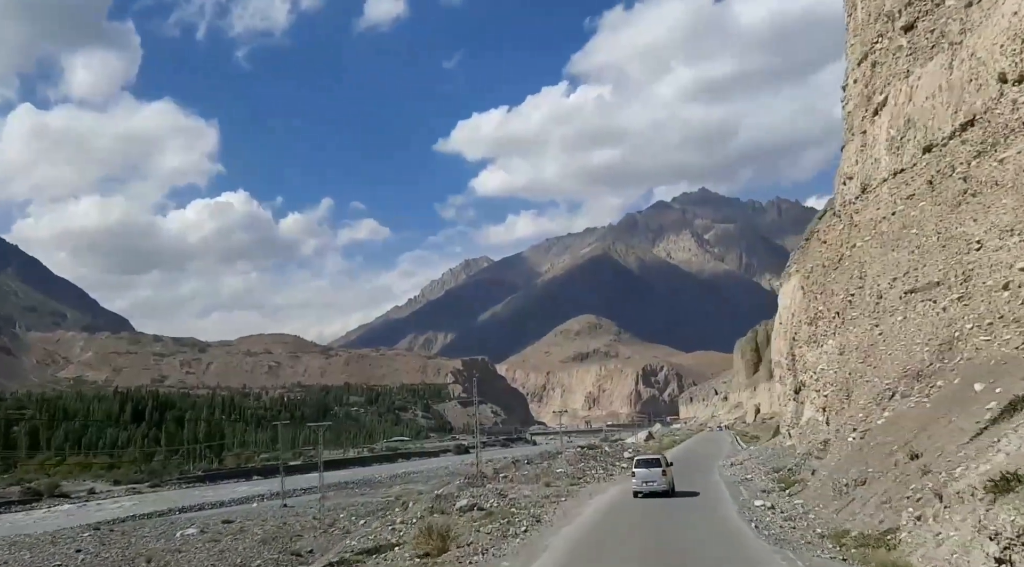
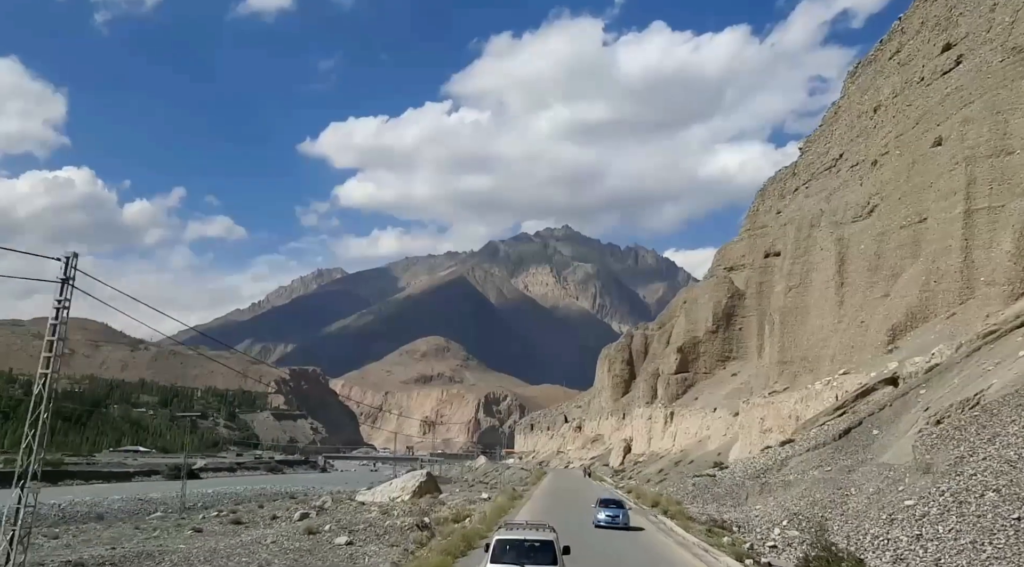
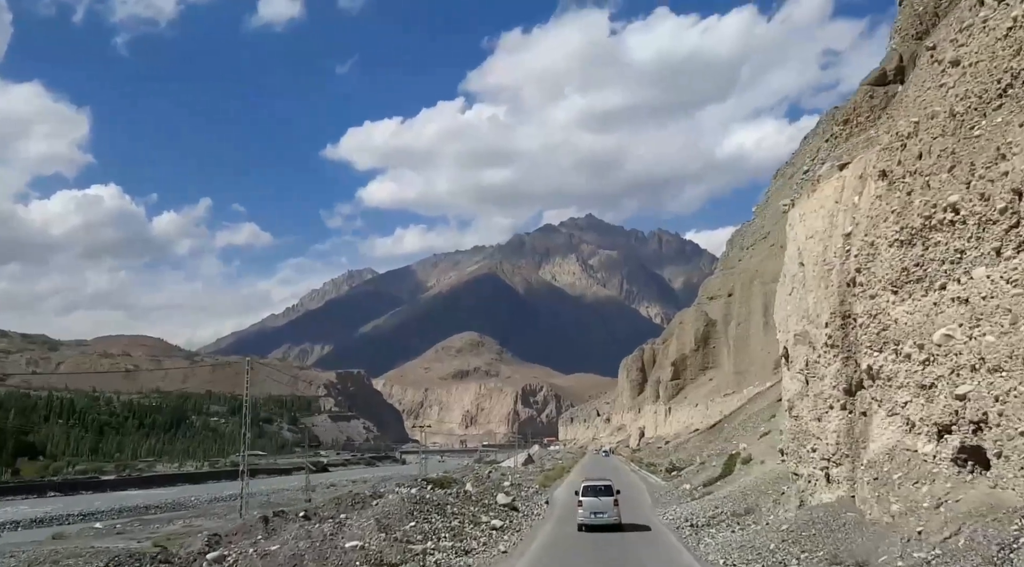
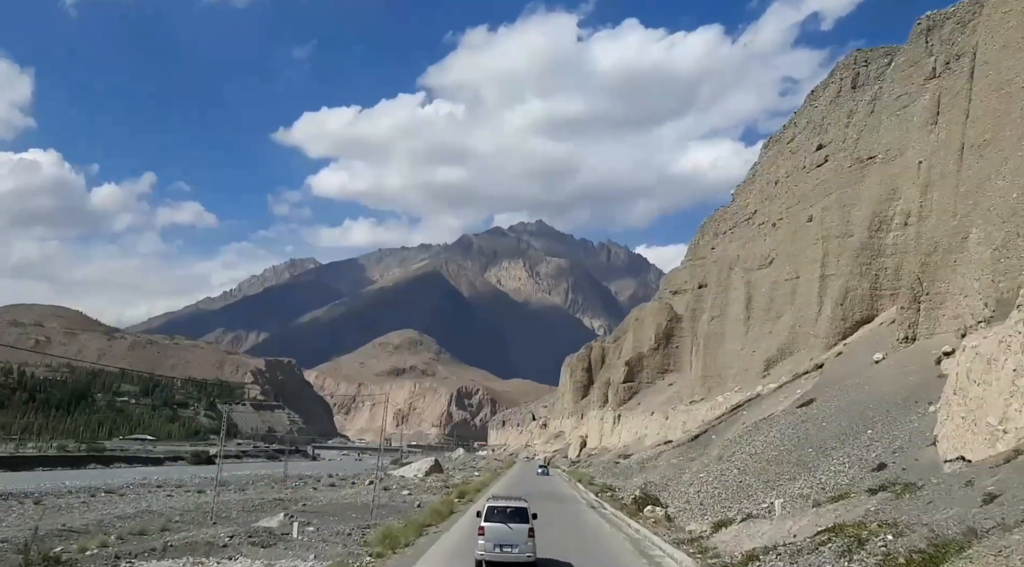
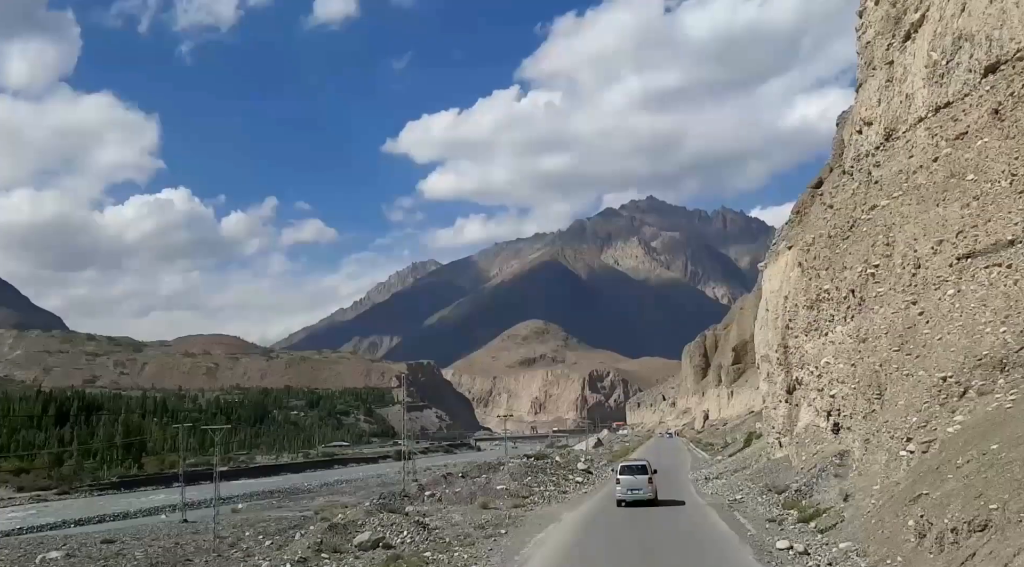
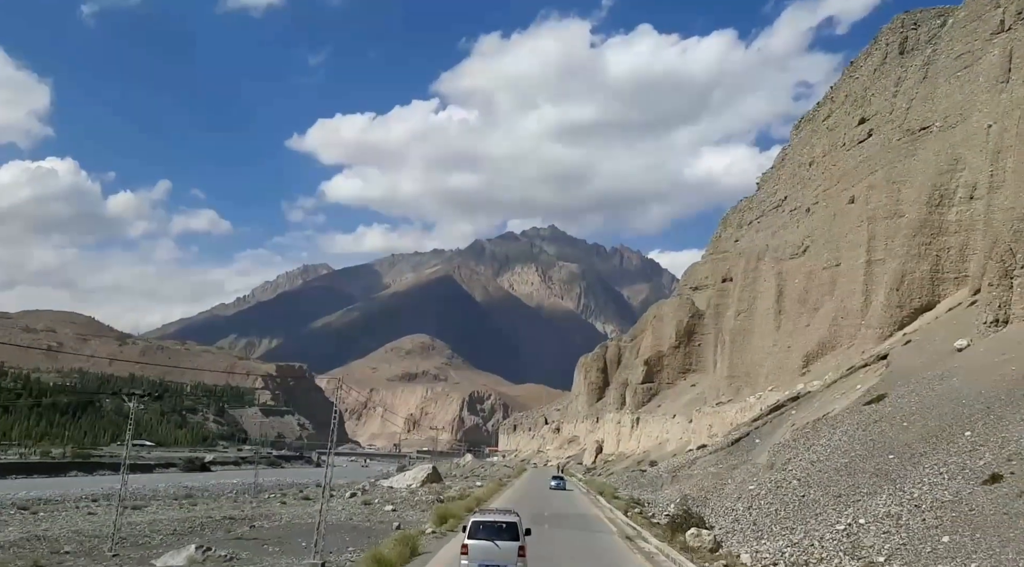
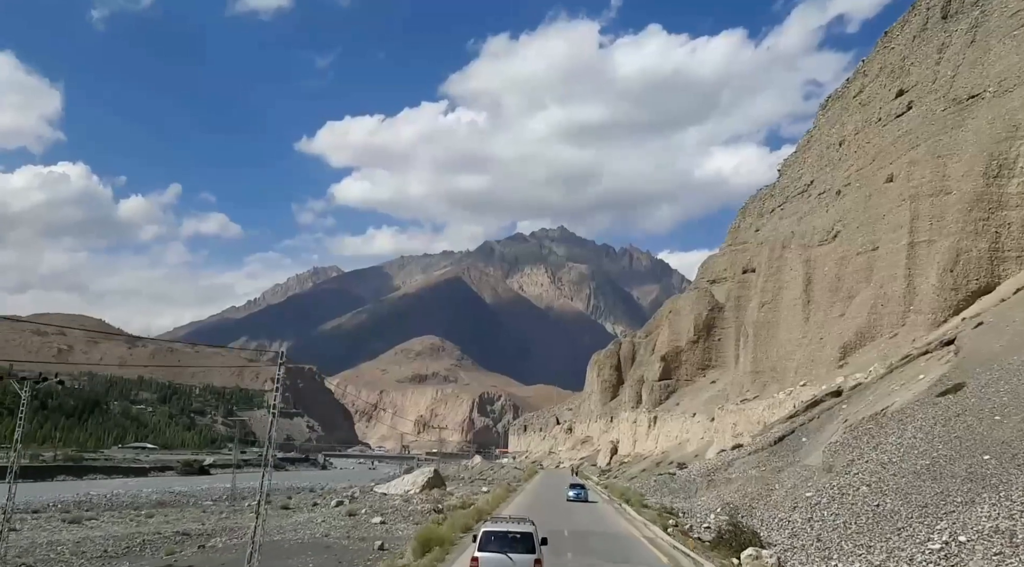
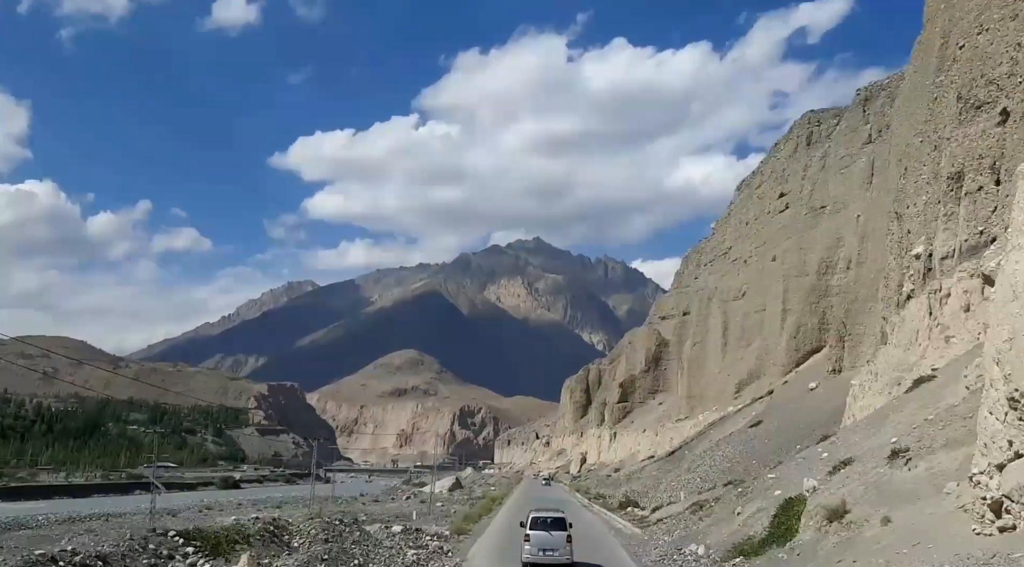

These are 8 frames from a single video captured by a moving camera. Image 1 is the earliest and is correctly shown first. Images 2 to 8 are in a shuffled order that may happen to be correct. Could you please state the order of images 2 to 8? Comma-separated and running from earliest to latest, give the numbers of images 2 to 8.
5, 3, 8, 4, 6, 7, 2
